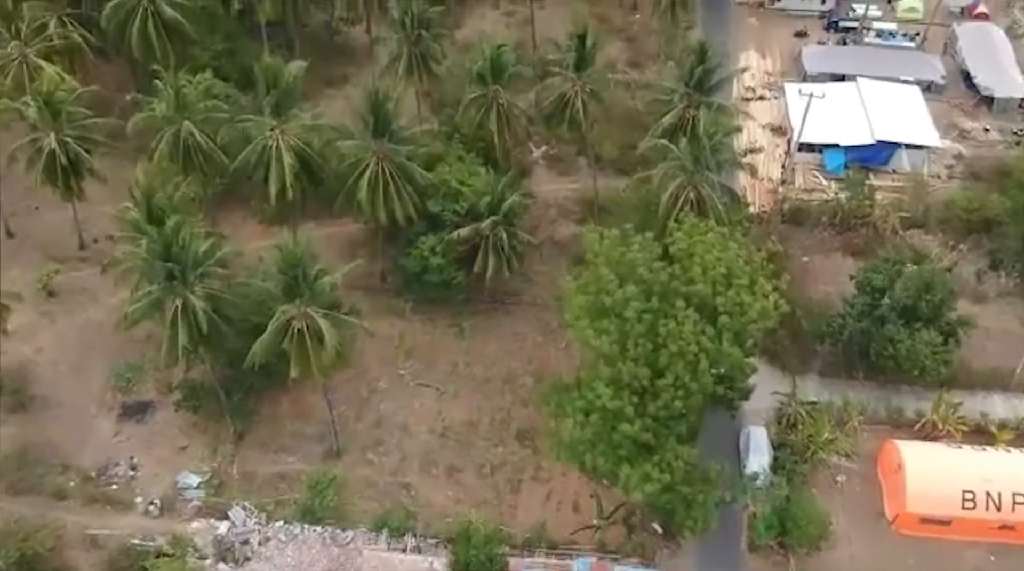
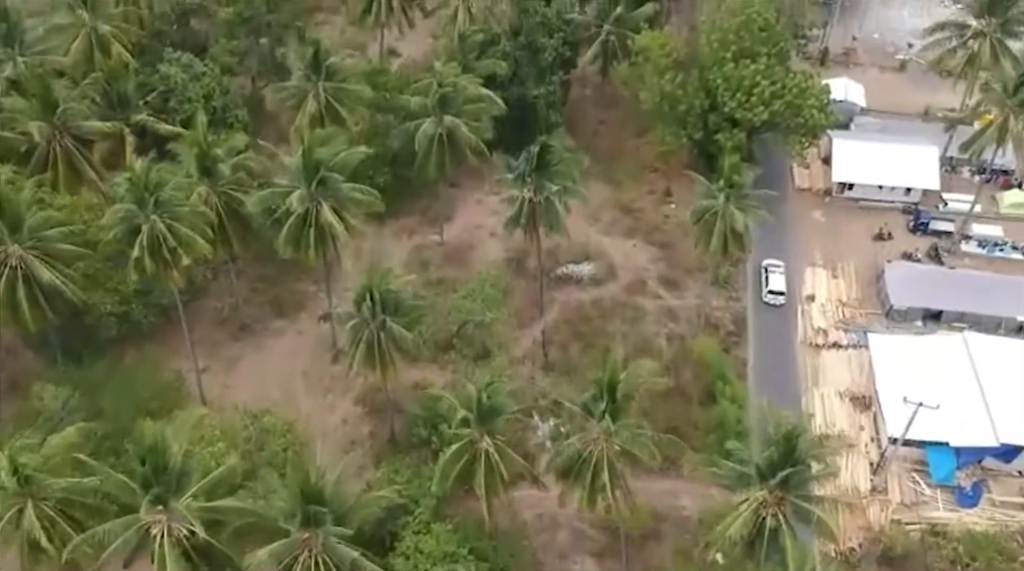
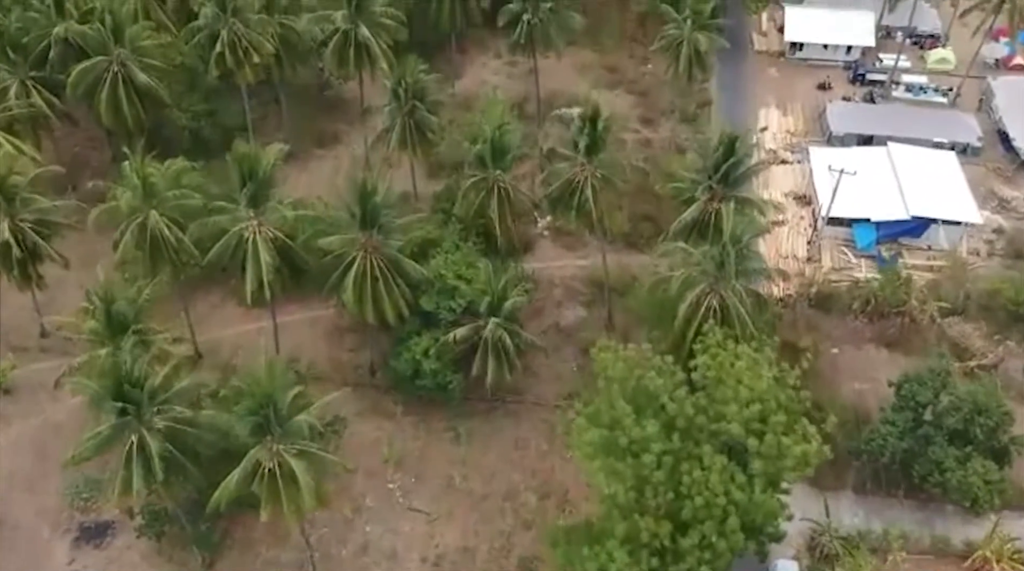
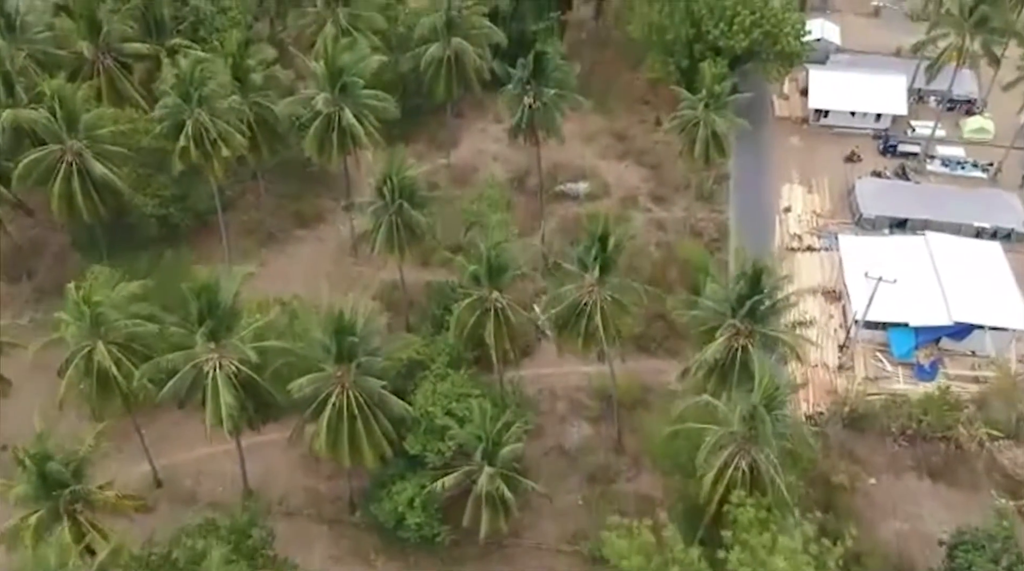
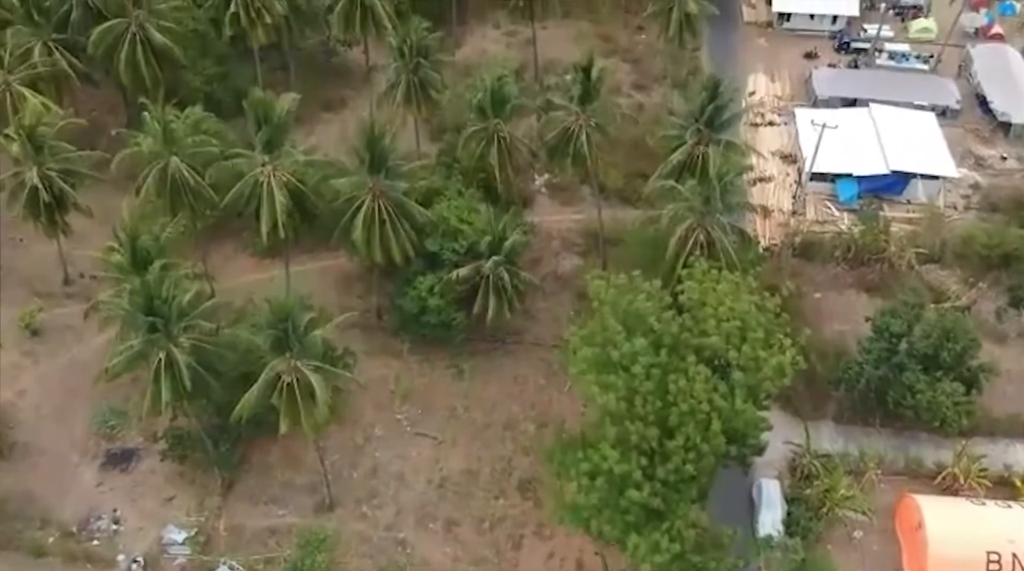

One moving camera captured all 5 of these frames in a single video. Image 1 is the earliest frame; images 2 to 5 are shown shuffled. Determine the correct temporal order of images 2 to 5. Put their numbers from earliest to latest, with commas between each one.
5, 3, 4, 2
